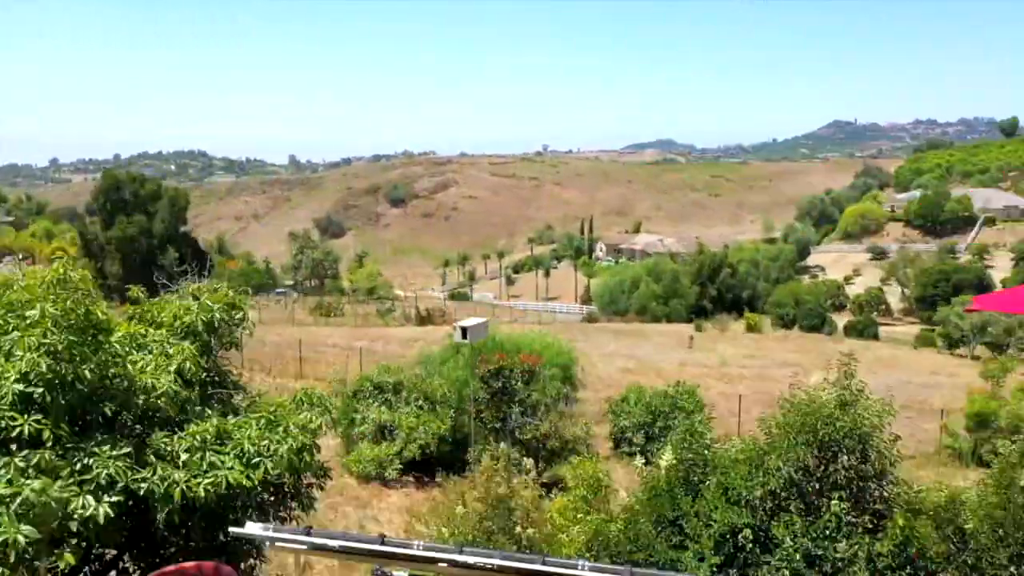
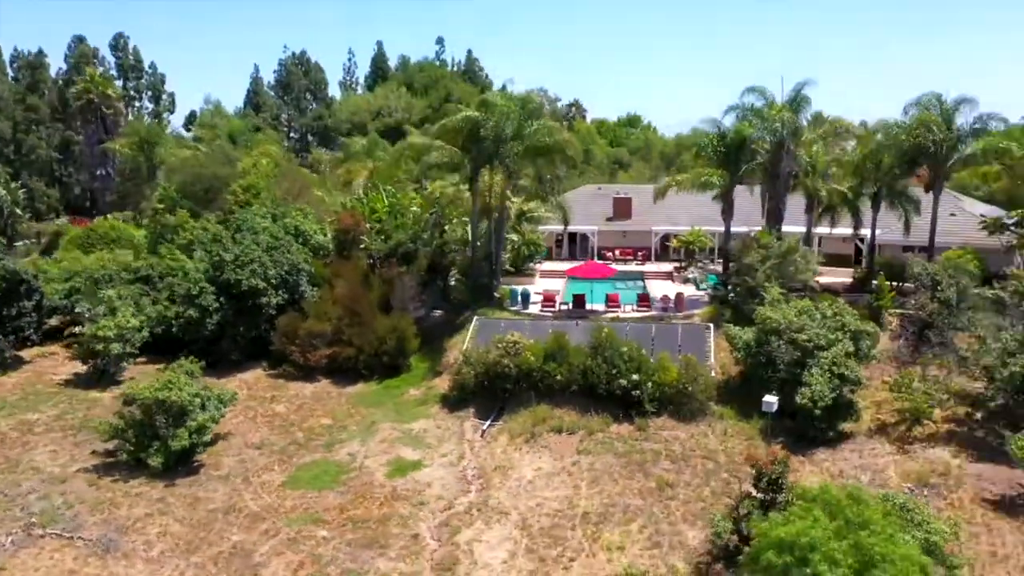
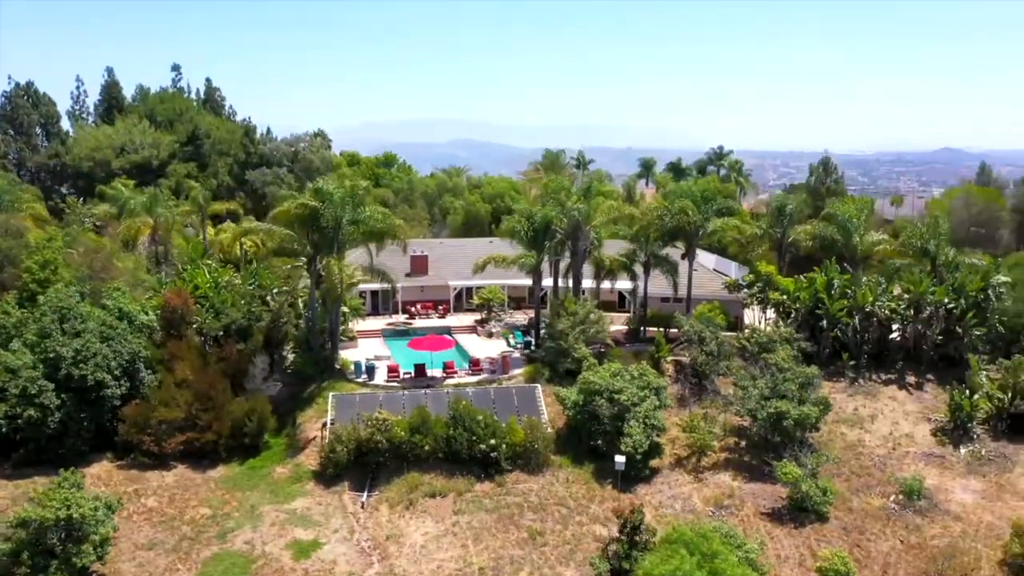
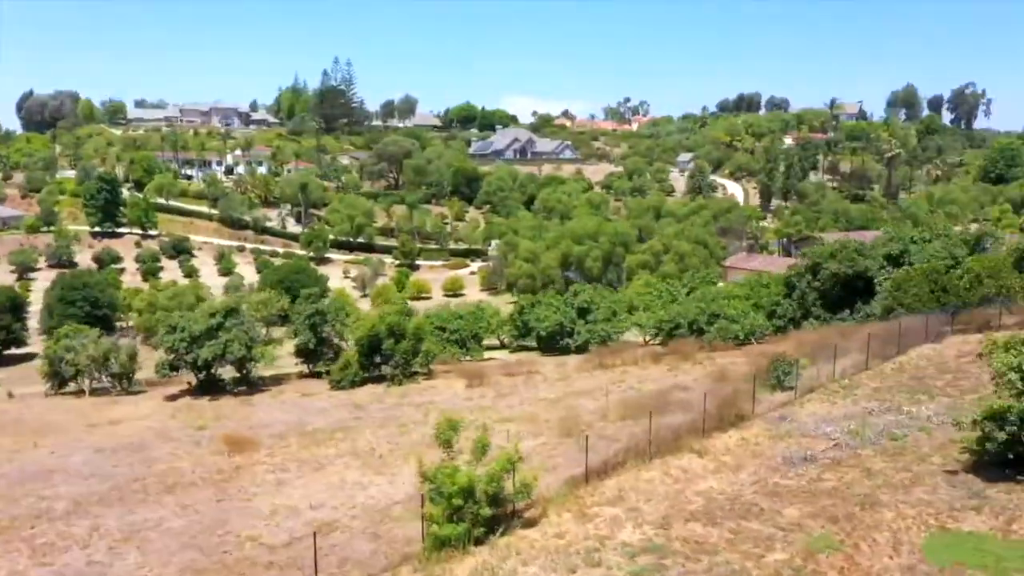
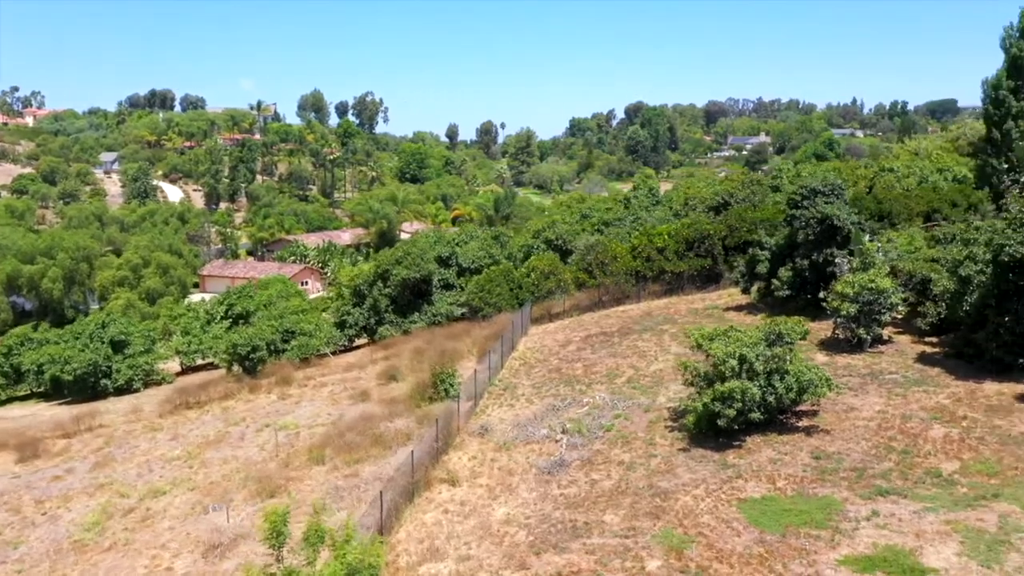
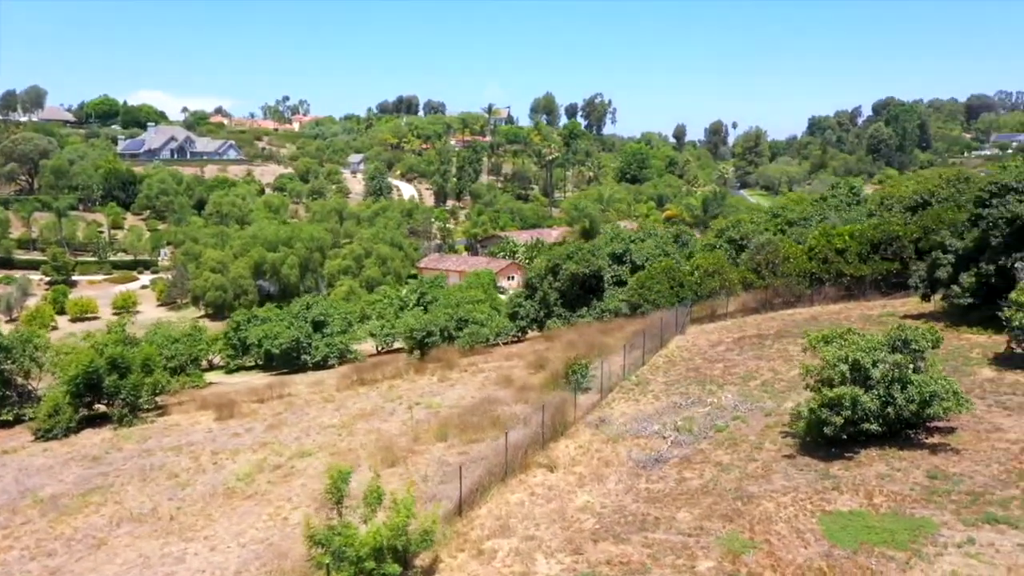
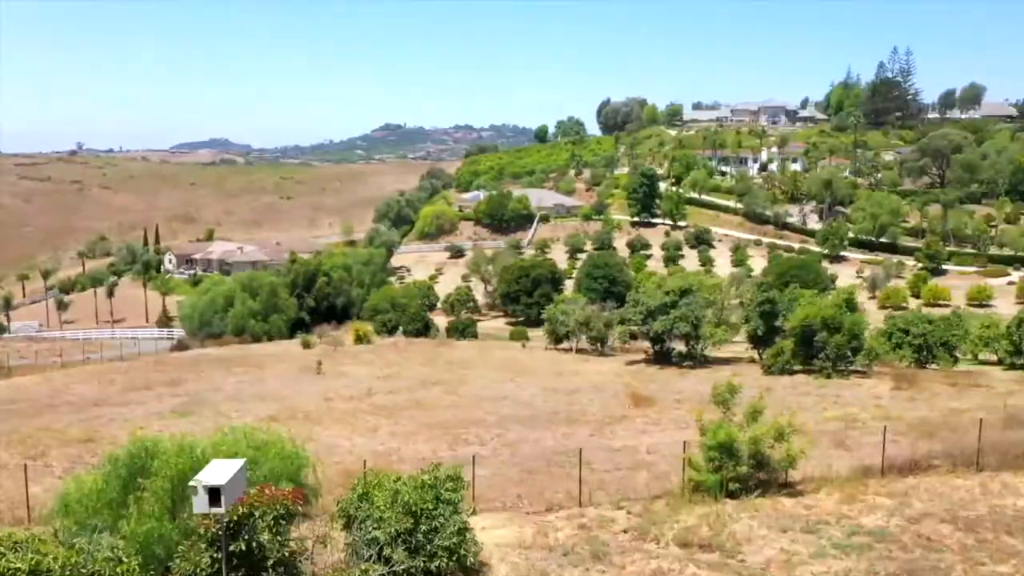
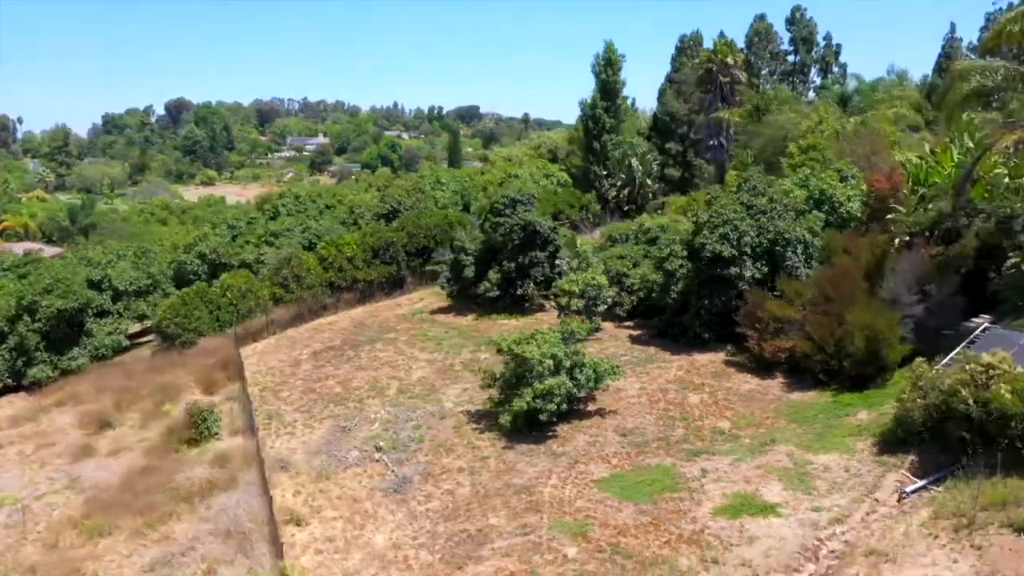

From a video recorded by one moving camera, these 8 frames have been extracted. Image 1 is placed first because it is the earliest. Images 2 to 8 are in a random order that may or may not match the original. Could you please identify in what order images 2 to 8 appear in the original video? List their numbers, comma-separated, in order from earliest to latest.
7, 4, 6, 5, 8, 2, 3
